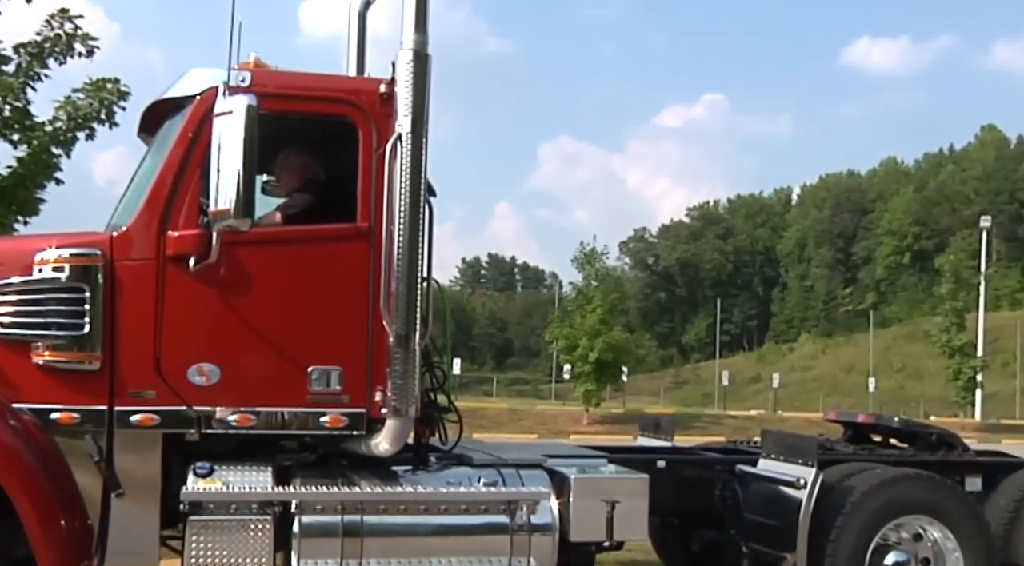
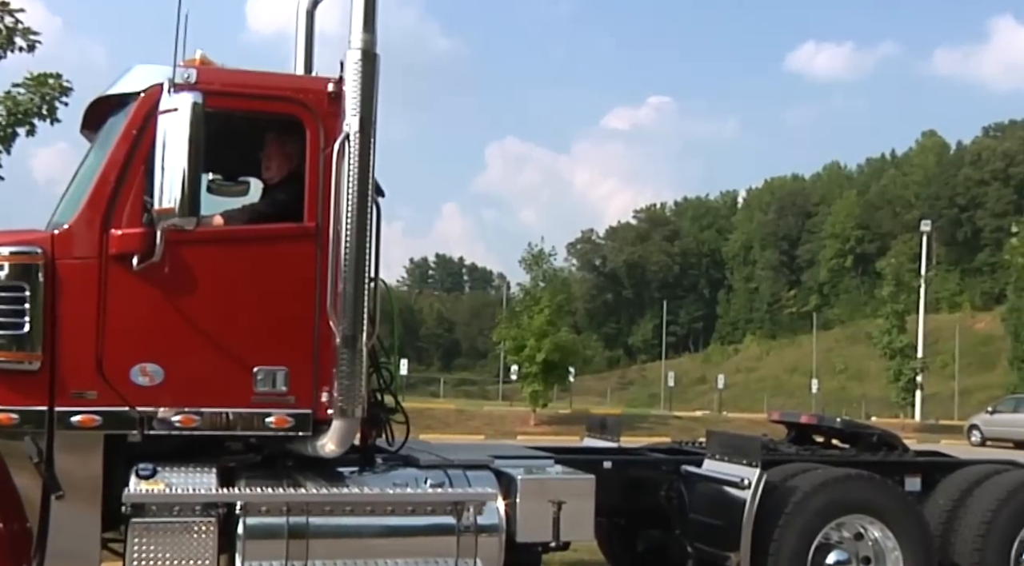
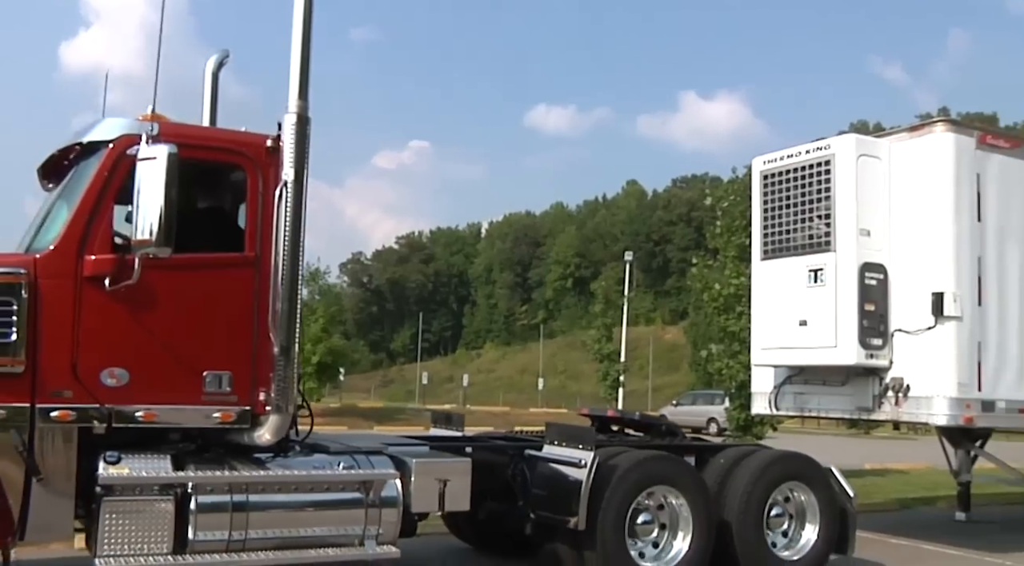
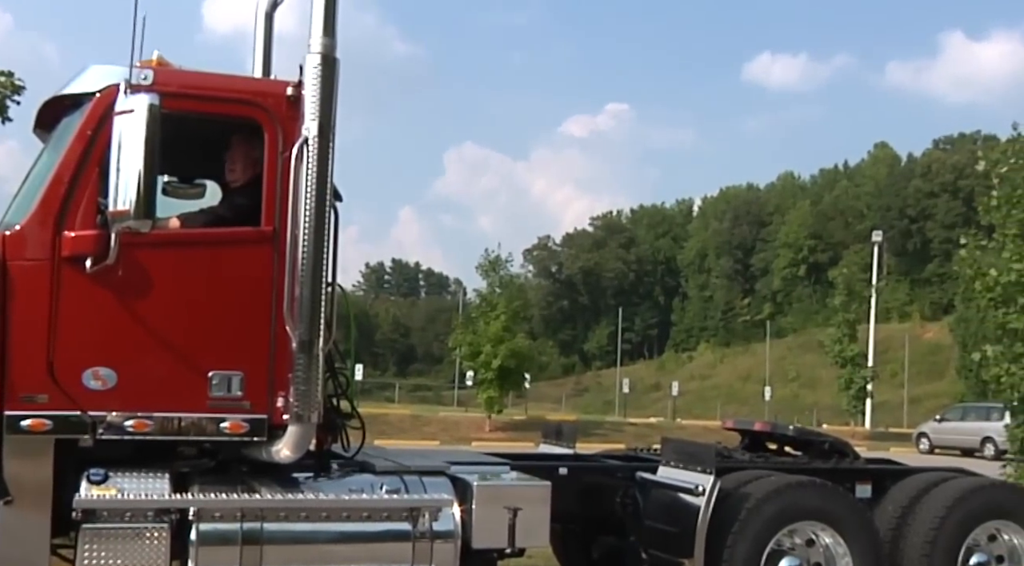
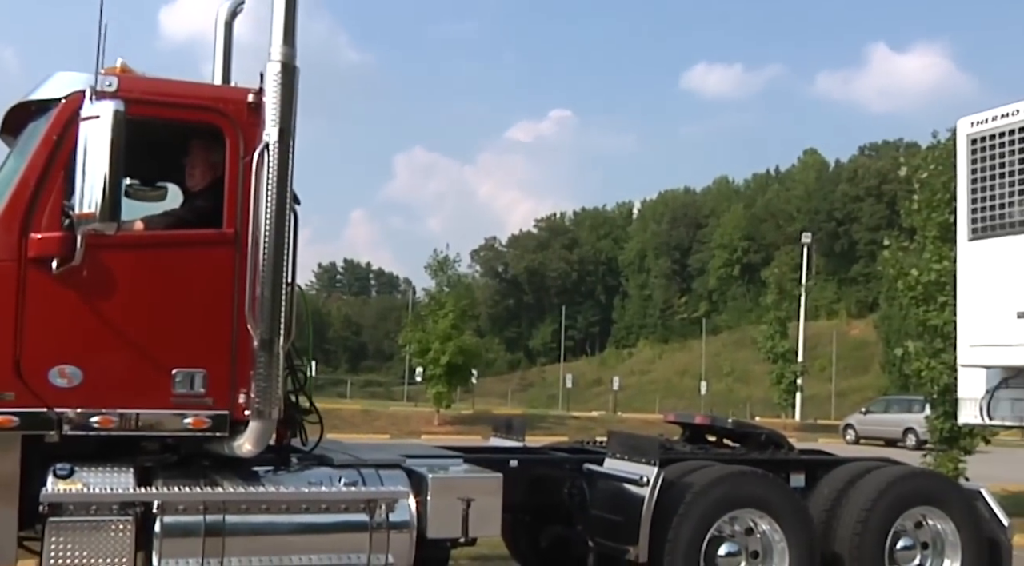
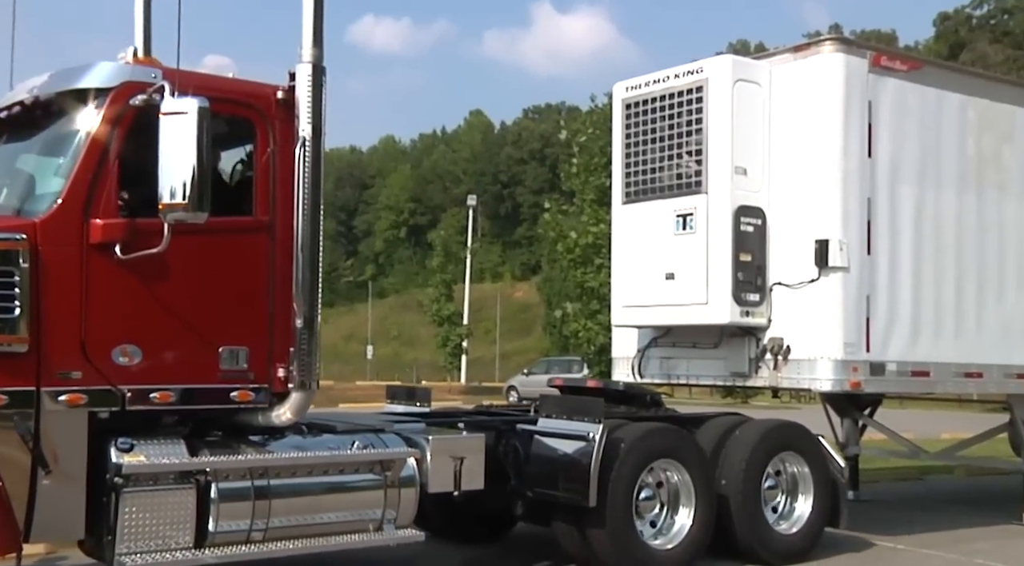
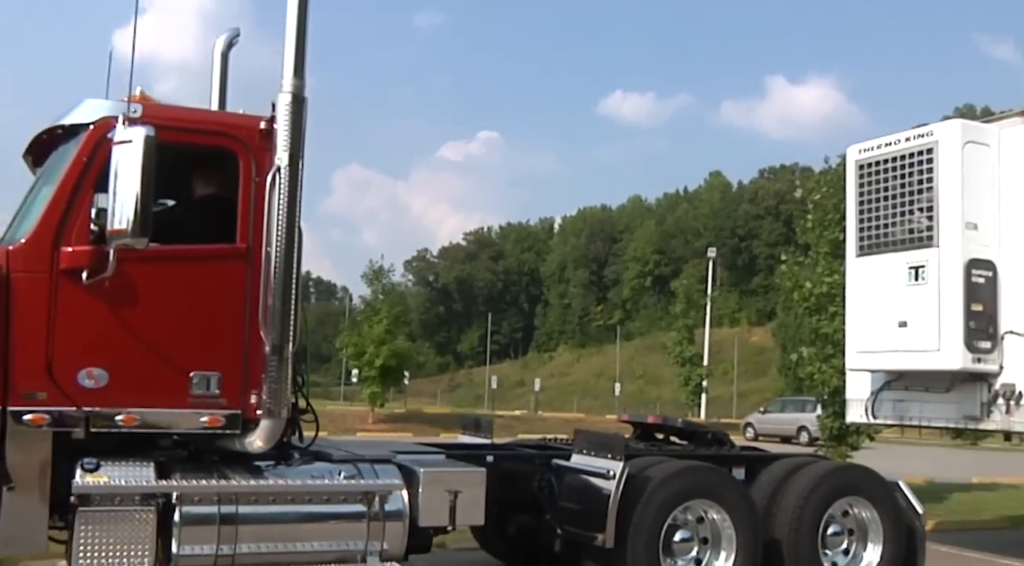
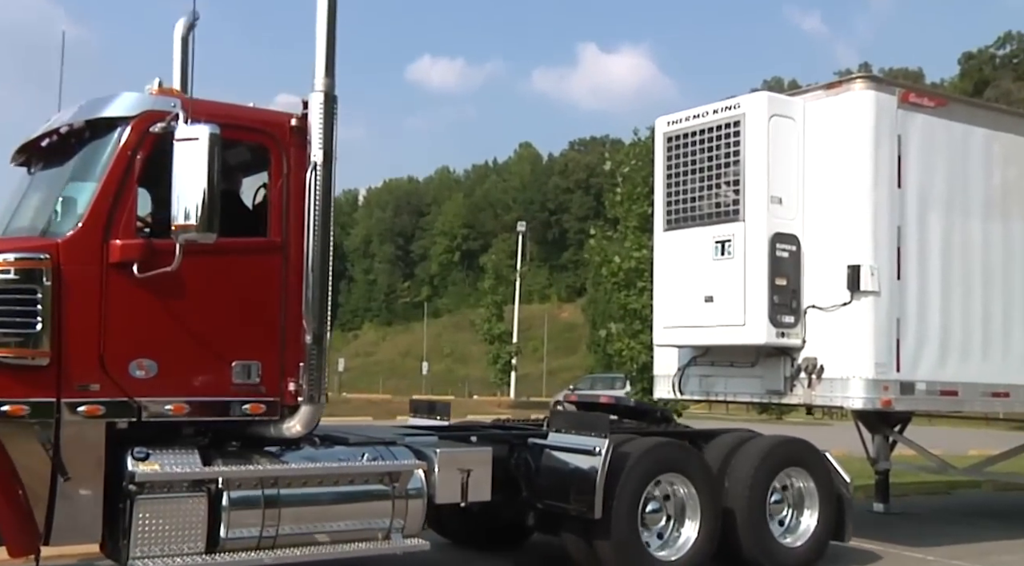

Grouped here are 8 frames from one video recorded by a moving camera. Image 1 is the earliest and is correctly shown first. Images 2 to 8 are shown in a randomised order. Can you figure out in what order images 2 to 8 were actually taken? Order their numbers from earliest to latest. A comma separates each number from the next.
2, 4, 5, 7, 3, 8, 6
